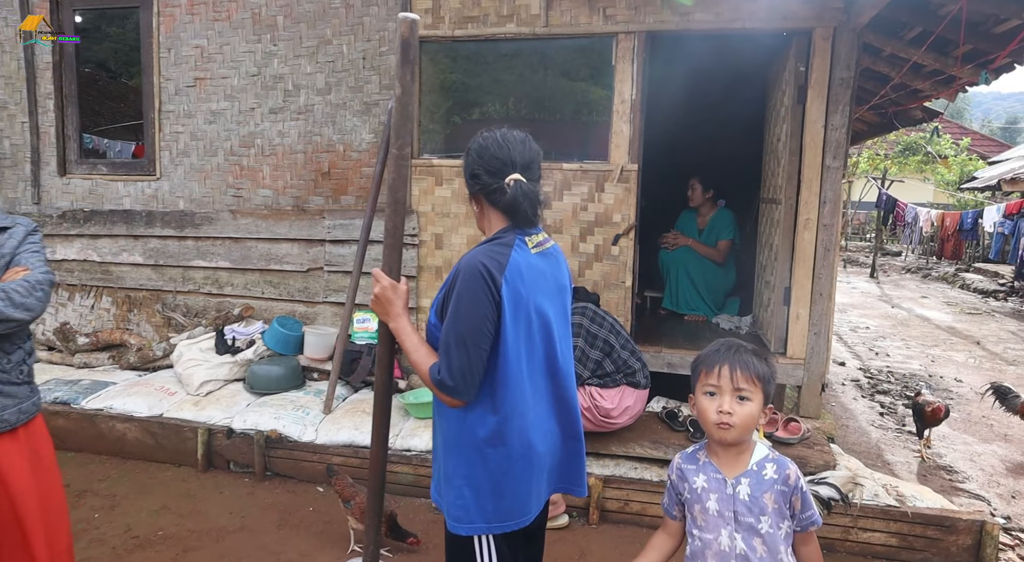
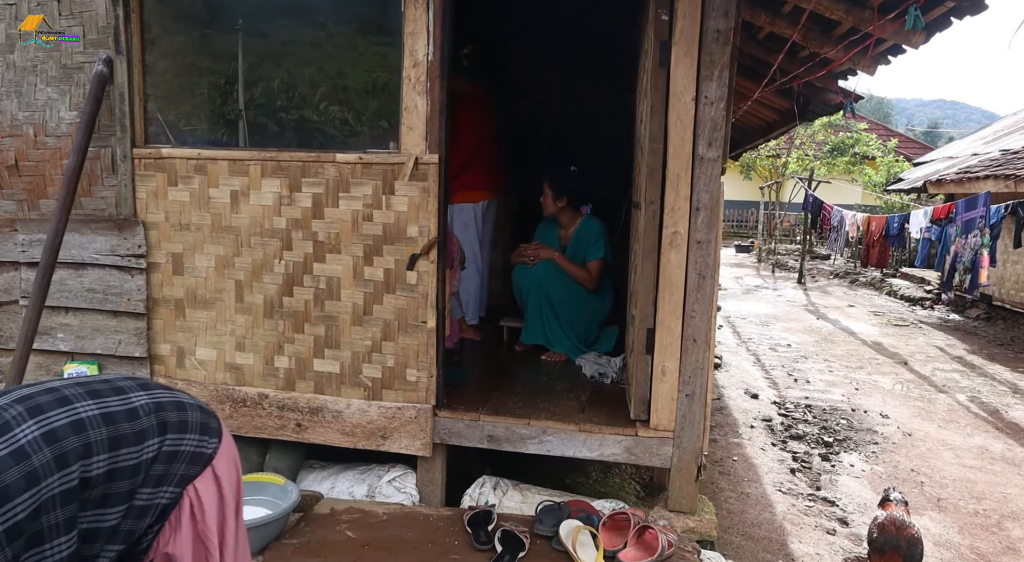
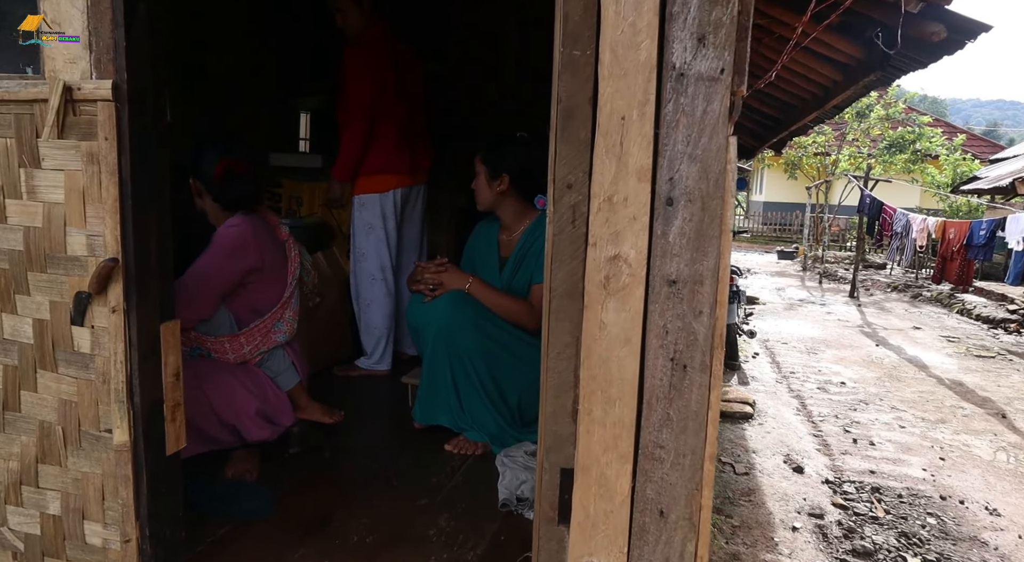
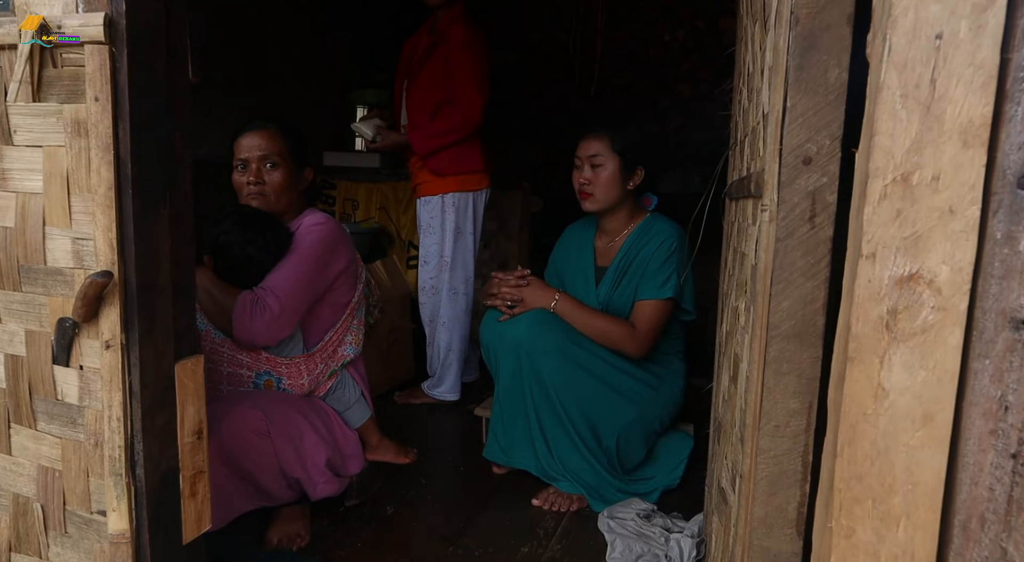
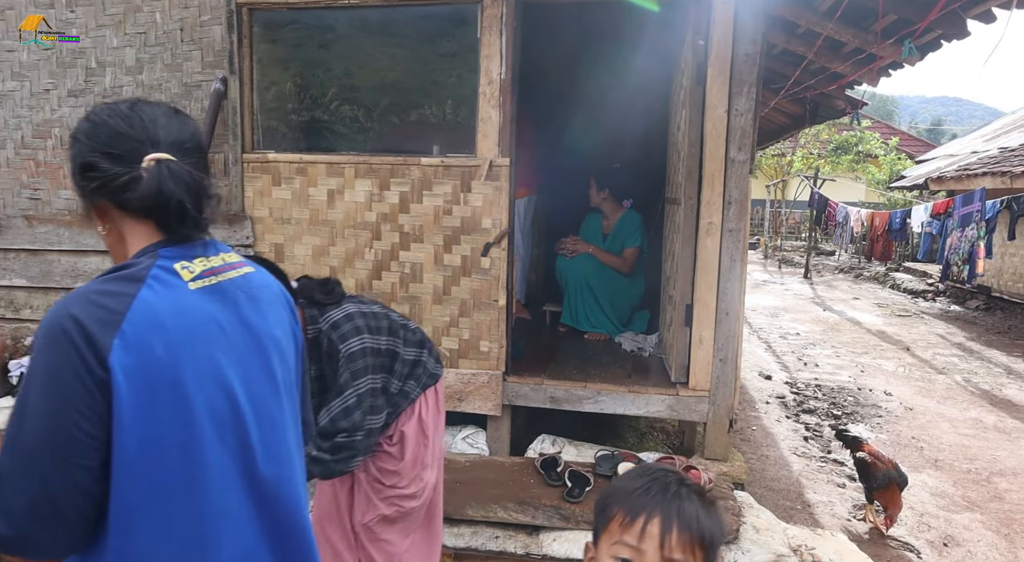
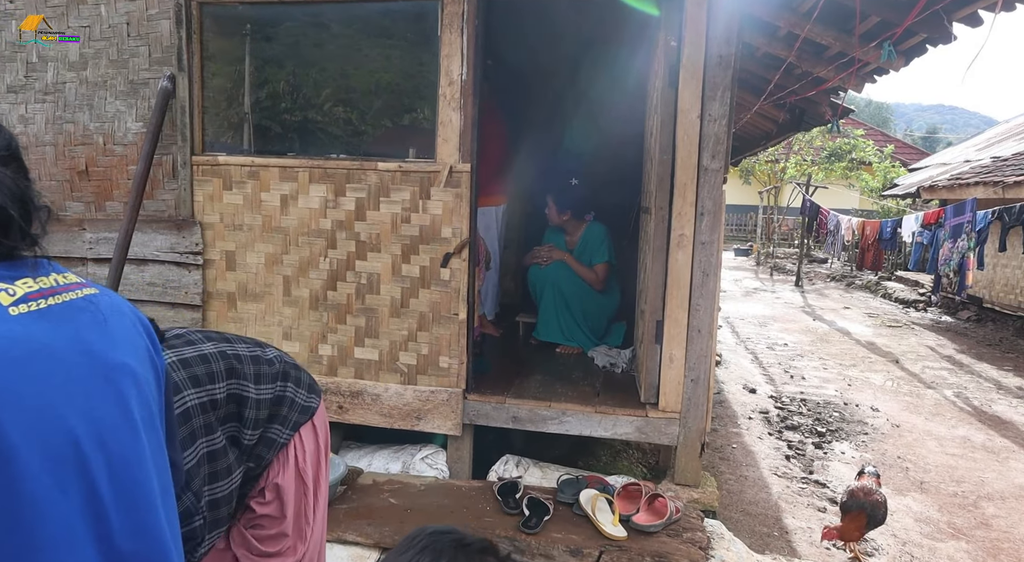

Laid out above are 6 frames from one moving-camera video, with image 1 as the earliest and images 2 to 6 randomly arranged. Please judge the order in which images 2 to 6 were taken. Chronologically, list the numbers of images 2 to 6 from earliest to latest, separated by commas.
5, 6, 2, 3, 4
